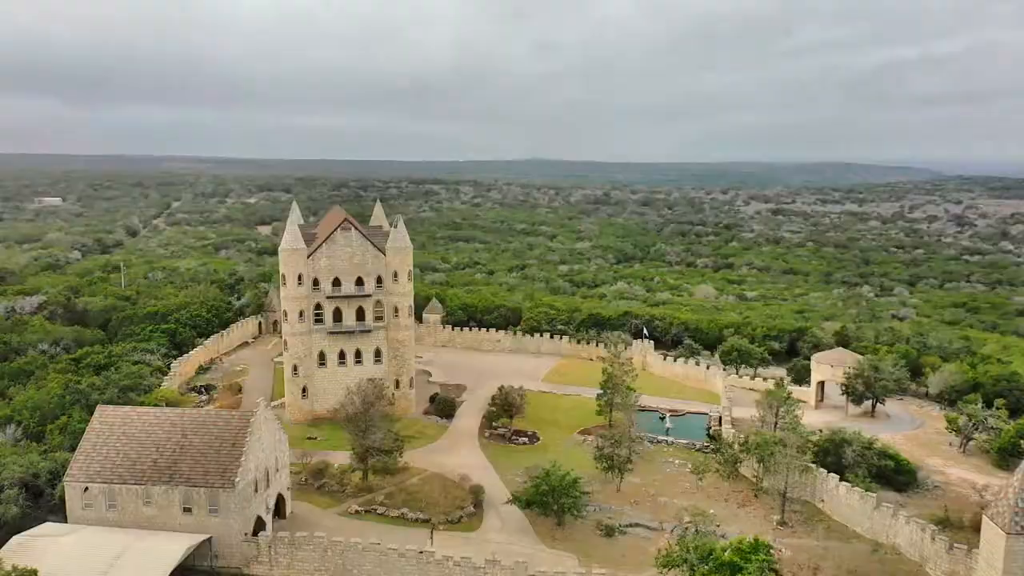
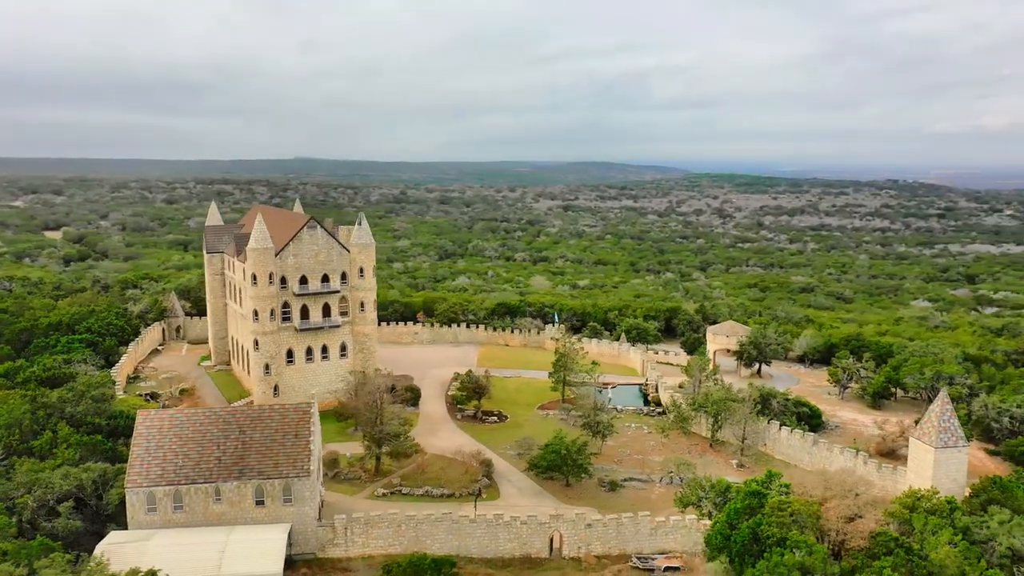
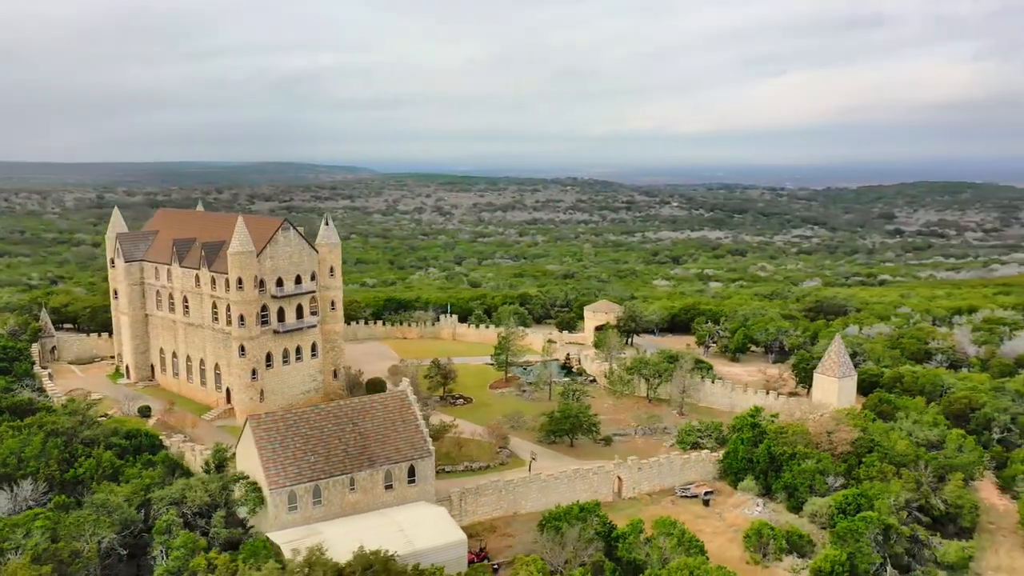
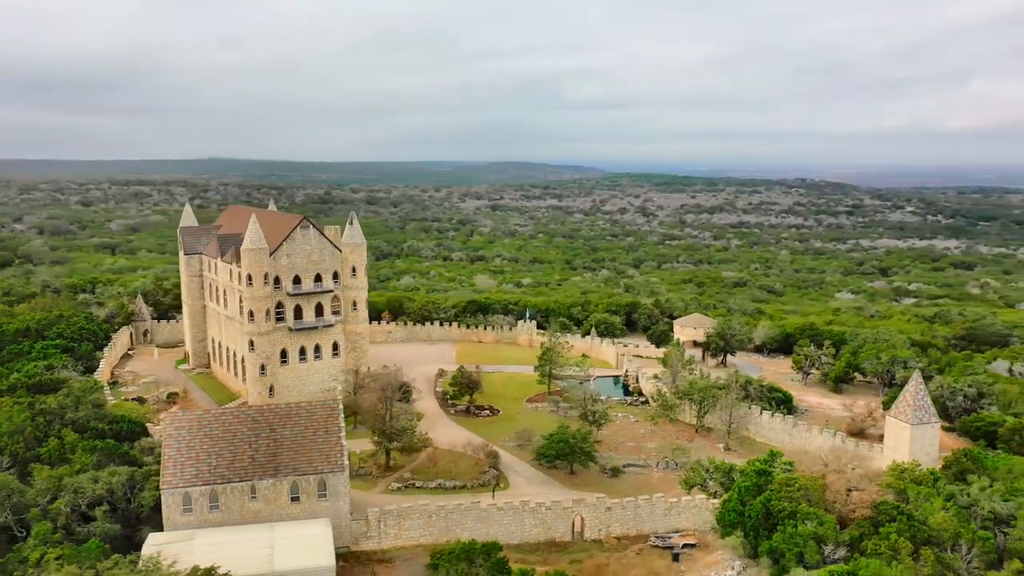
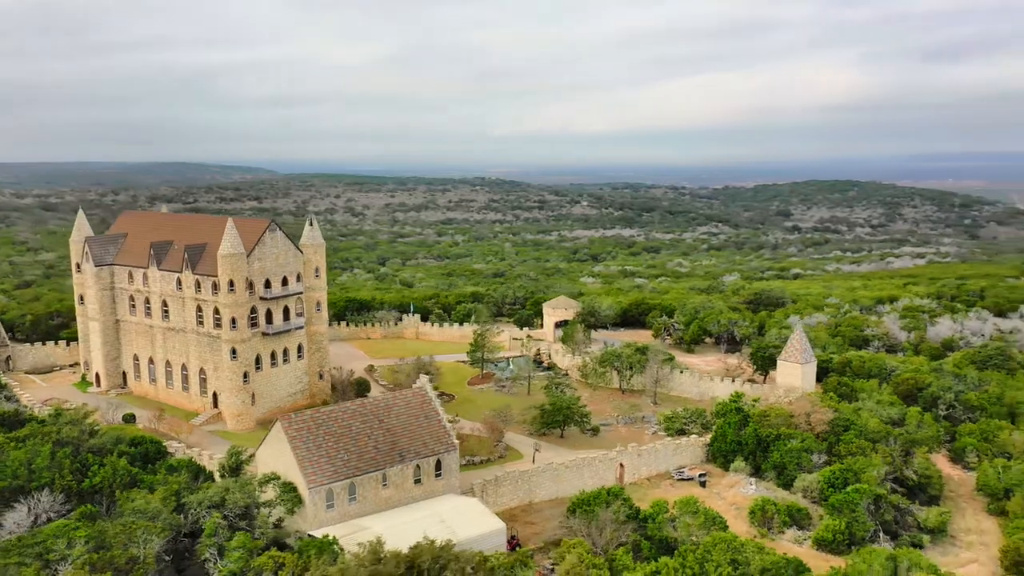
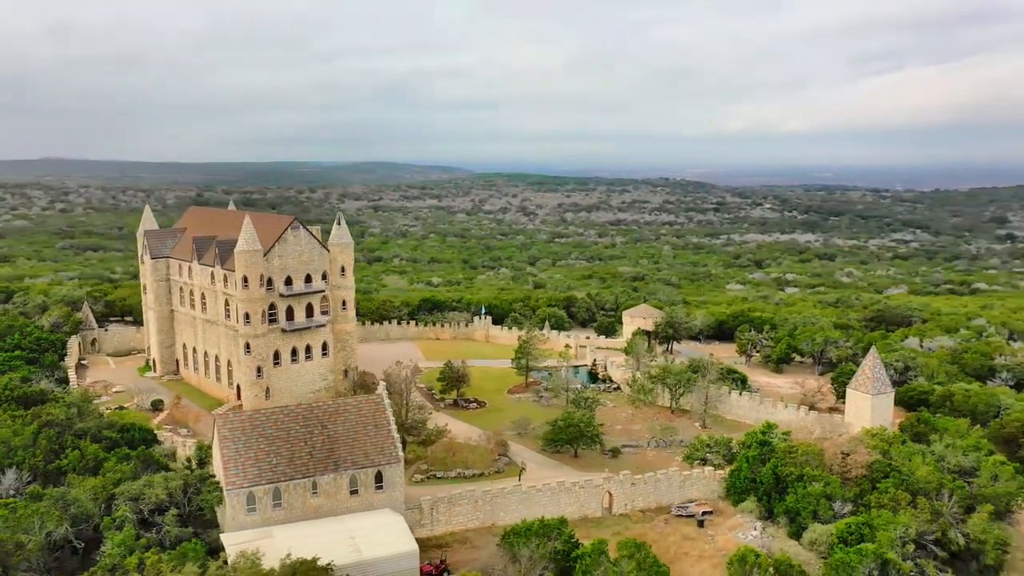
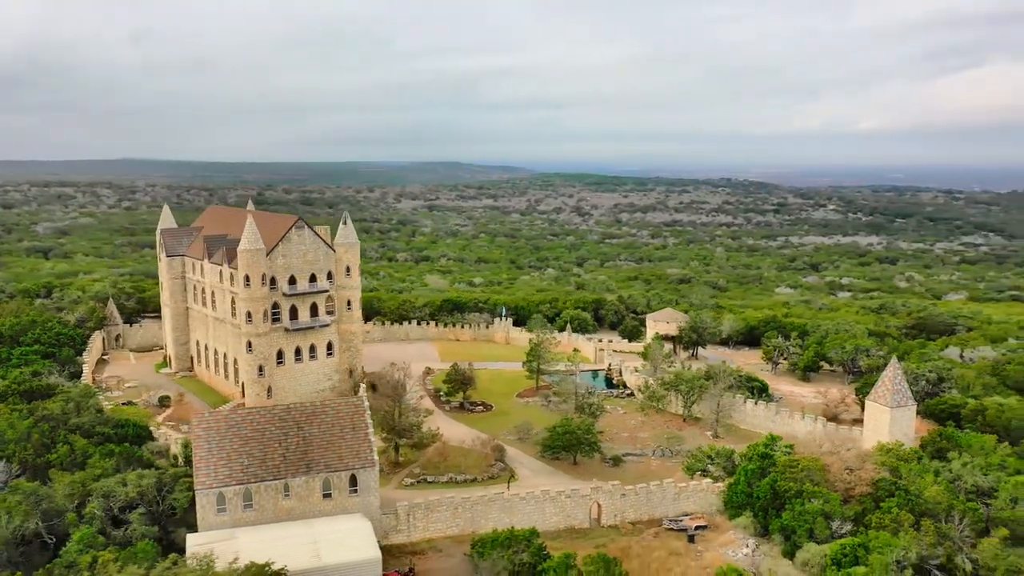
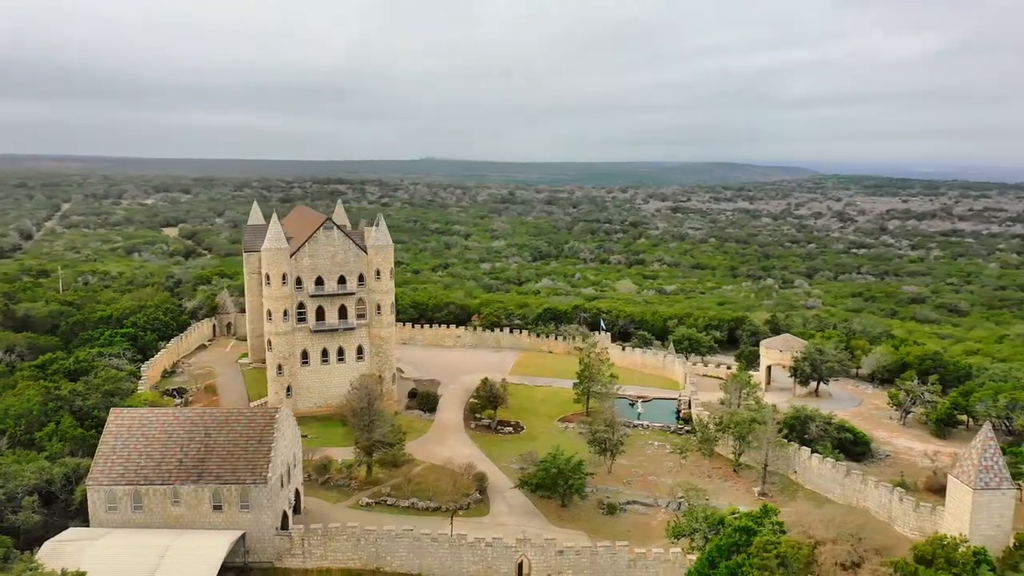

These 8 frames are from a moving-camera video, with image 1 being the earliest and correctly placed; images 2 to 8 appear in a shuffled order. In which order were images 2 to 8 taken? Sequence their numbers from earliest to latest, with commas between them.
8, 2, 4, 7, 6, 3, 5
